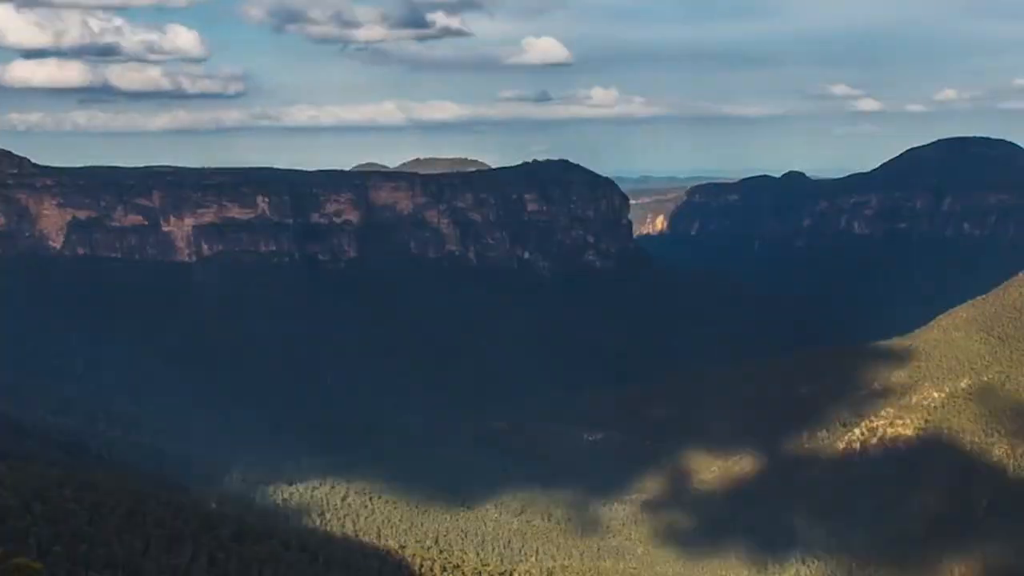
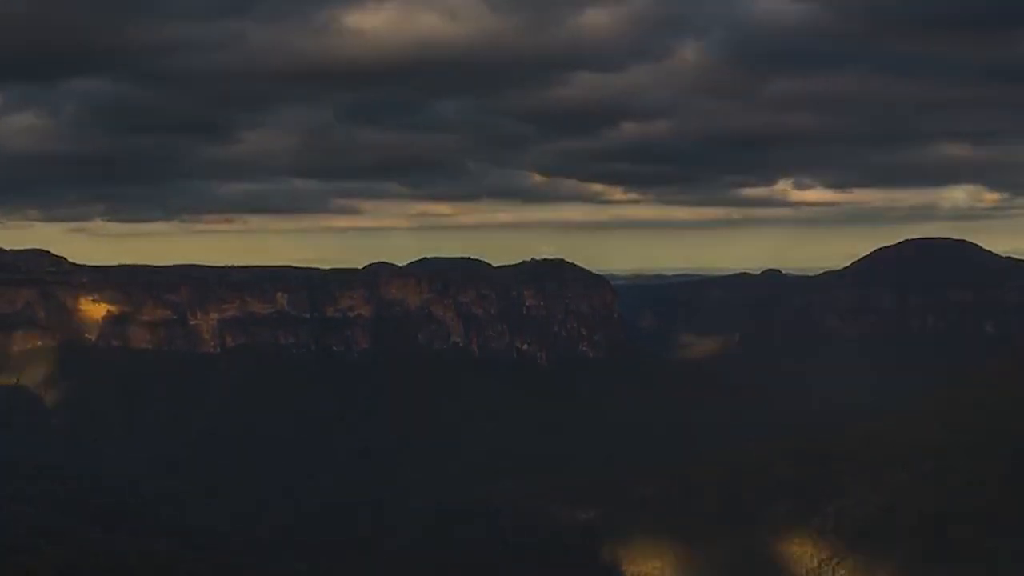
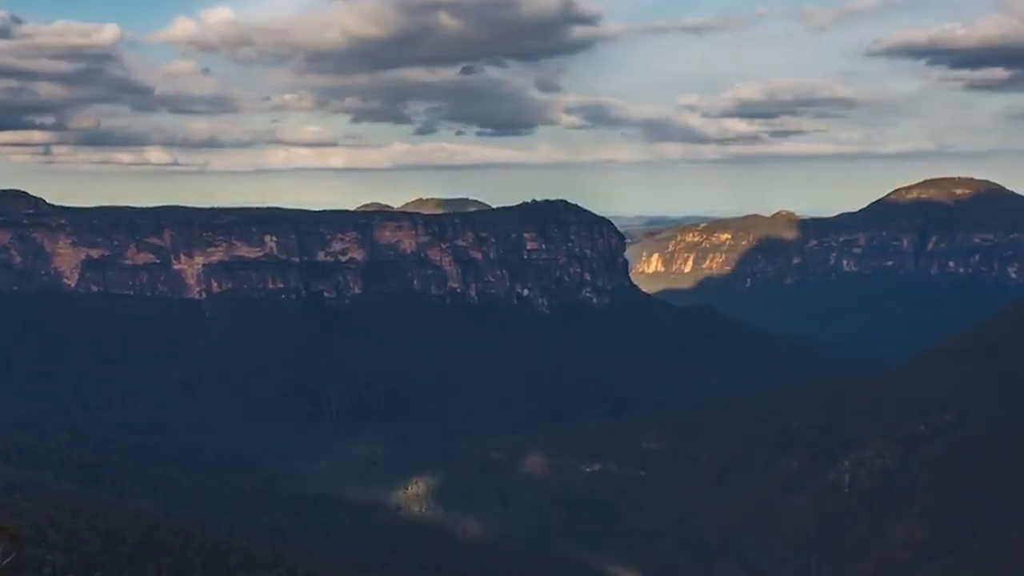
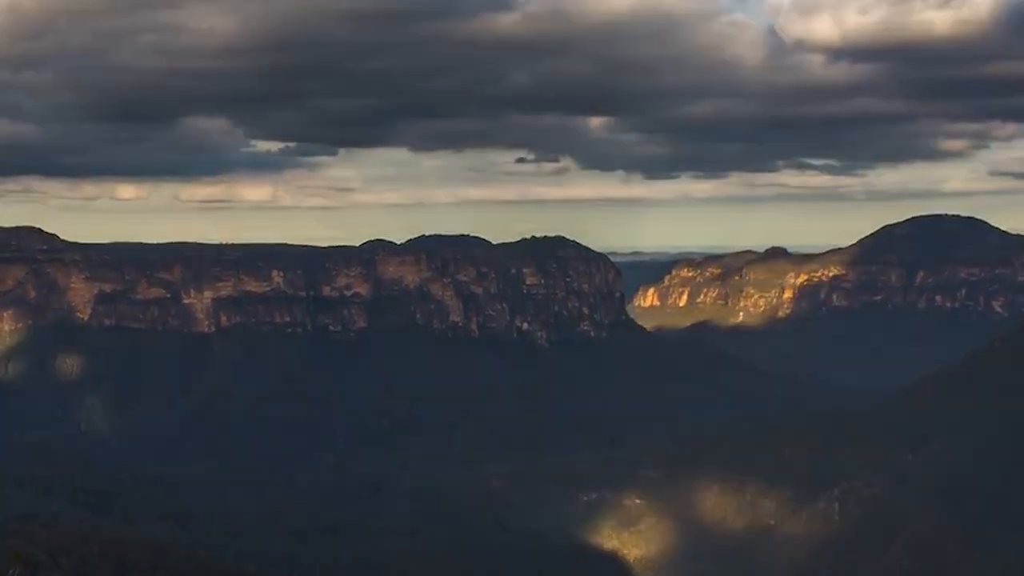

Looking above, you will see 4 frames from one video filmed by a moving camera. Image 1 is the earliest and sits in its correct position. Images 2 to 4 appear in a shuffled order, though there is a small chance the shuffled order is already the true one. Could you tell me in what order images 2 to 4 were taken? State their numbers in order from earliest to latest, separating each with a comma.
3, 4, 2
